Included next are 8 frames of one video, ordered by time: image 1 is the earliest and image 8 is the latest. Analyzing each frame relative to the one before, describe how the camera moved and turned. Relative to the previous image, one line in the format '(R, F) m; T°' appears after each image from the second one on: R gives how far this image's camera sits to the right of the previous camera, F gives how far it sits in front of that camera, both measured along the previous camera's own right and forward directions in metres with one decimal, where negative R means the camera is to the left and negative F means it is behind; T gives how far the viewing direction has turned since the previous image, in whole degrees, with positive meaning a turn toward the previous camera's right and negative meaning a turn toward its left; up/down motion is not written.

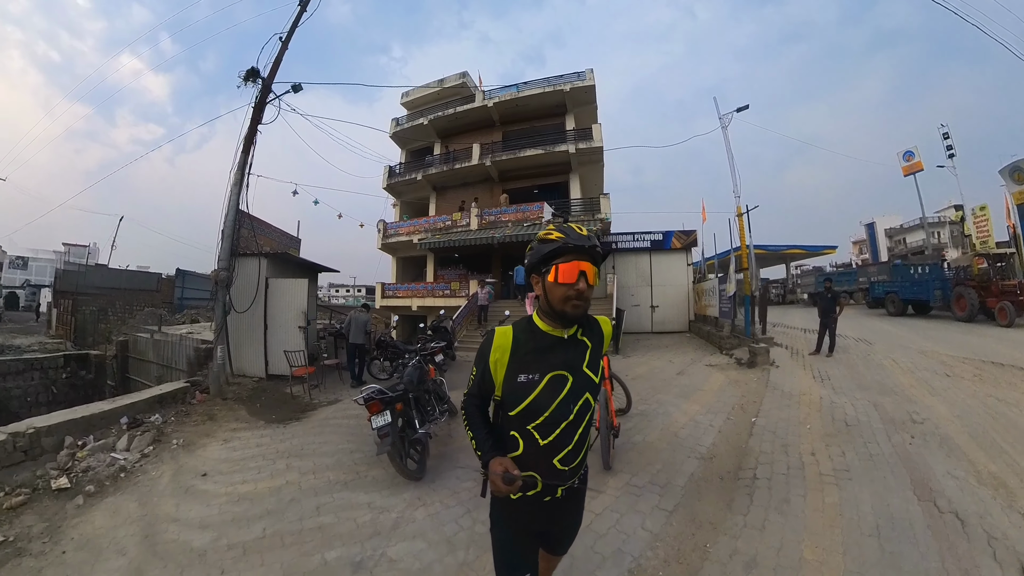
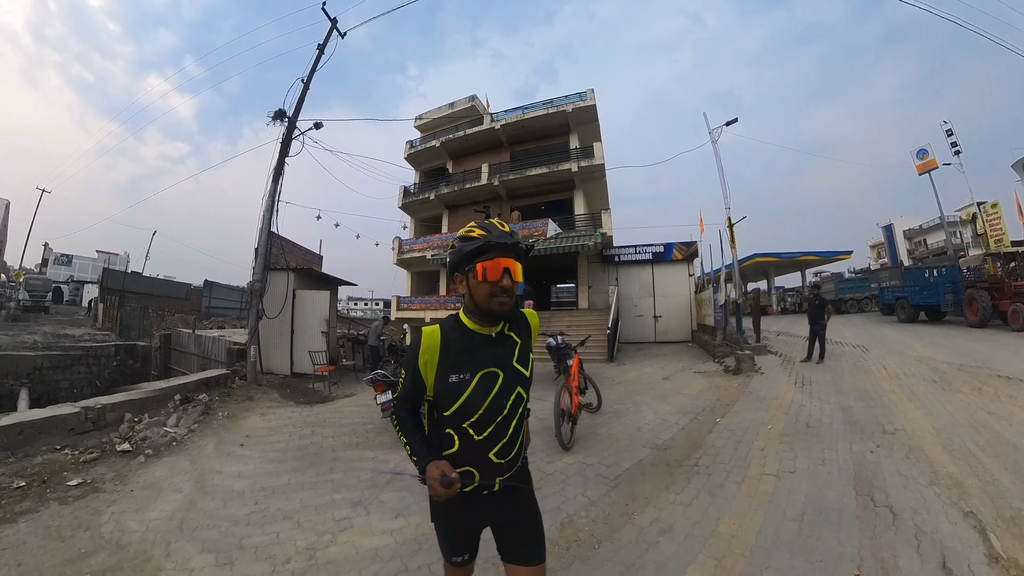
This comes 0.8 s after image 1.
(+0.4, -0.7) m; -2°
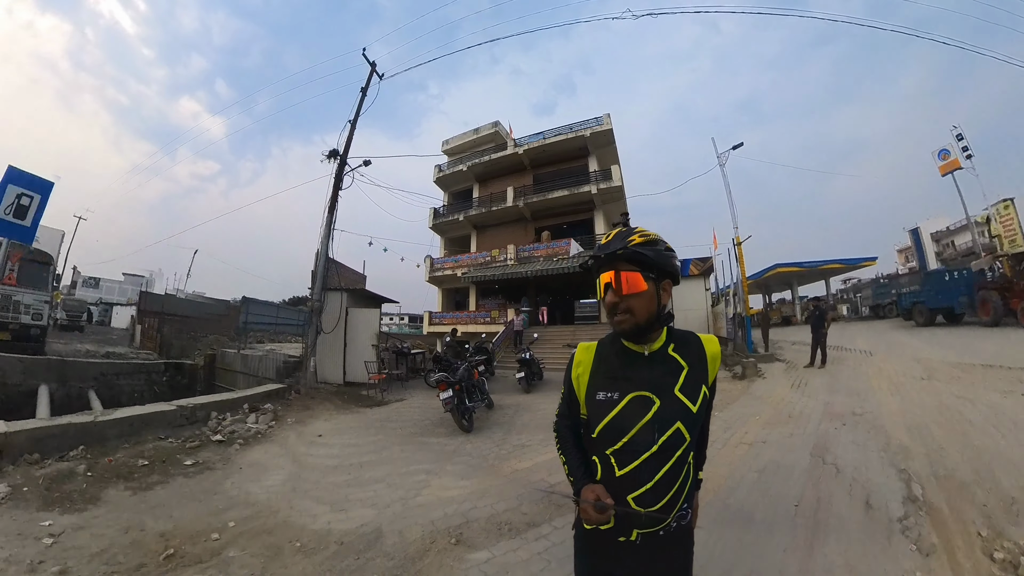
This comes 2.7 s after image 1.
(-0.1, -1.1) m; -2°
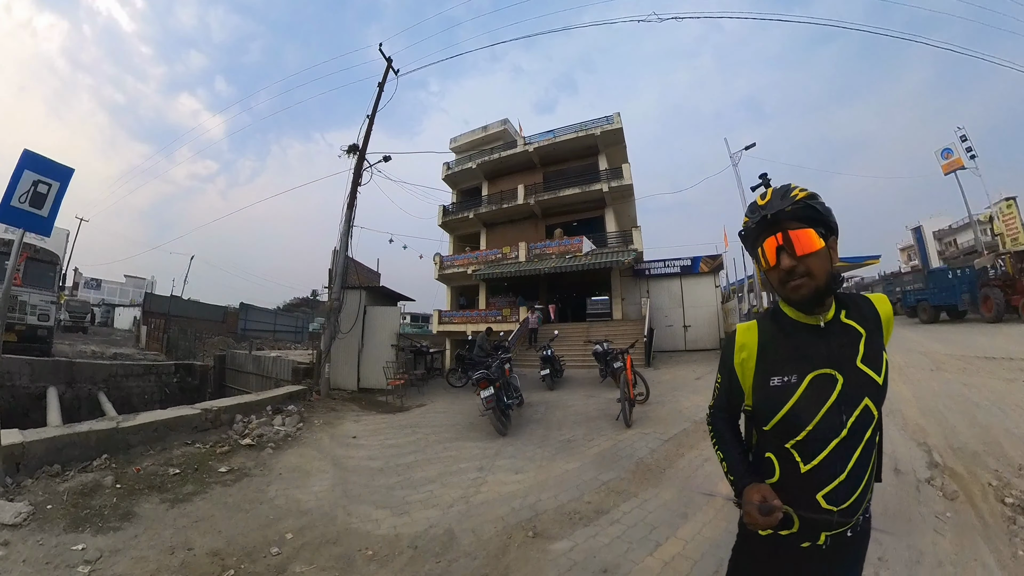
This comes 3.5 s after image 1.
(-0.5, 0.0) m; 0°
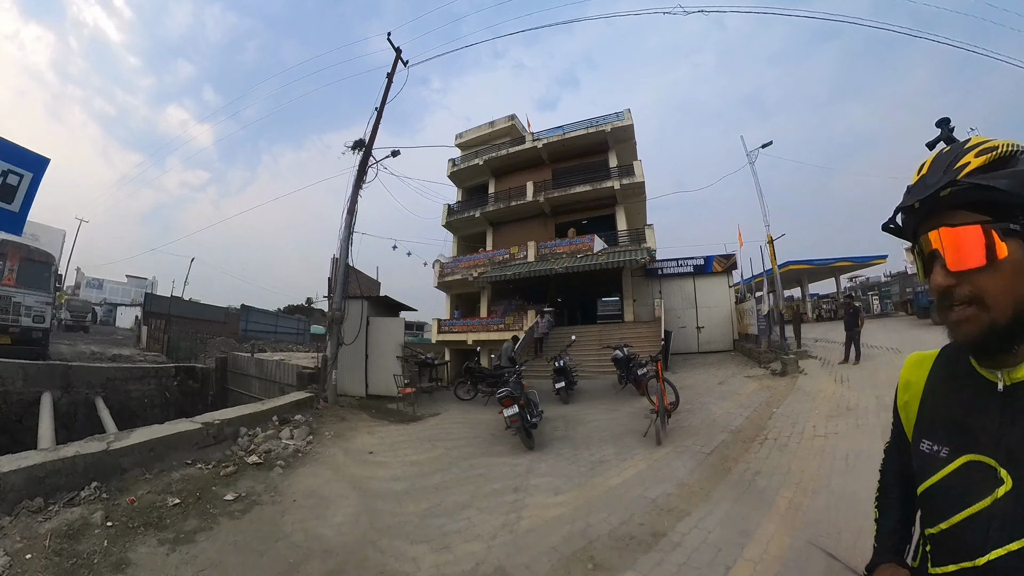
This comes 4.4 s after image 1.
(-0.3, +0.3) m; 0°
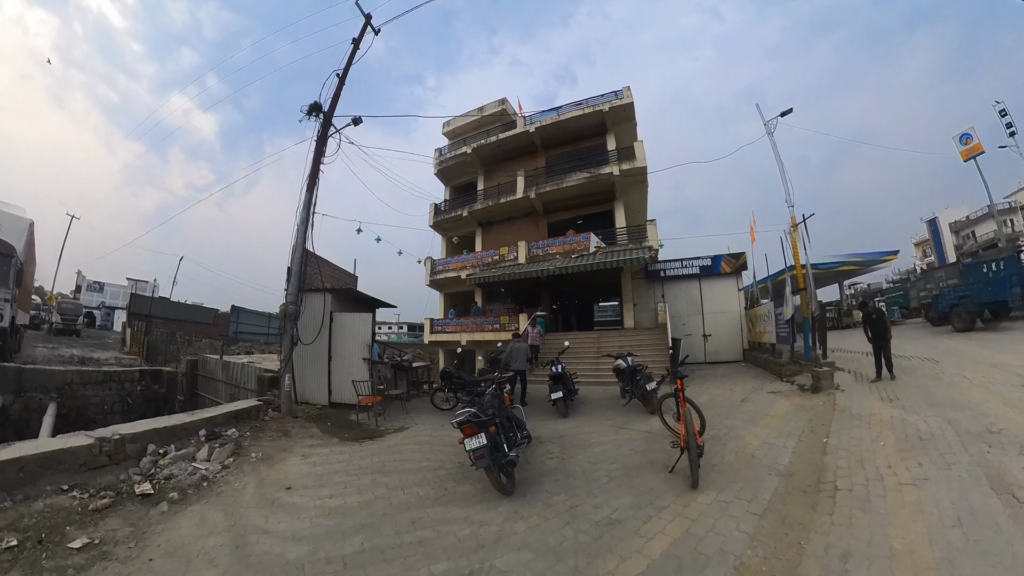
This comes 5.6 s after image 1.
(+0.3, +1.4) m; 0°
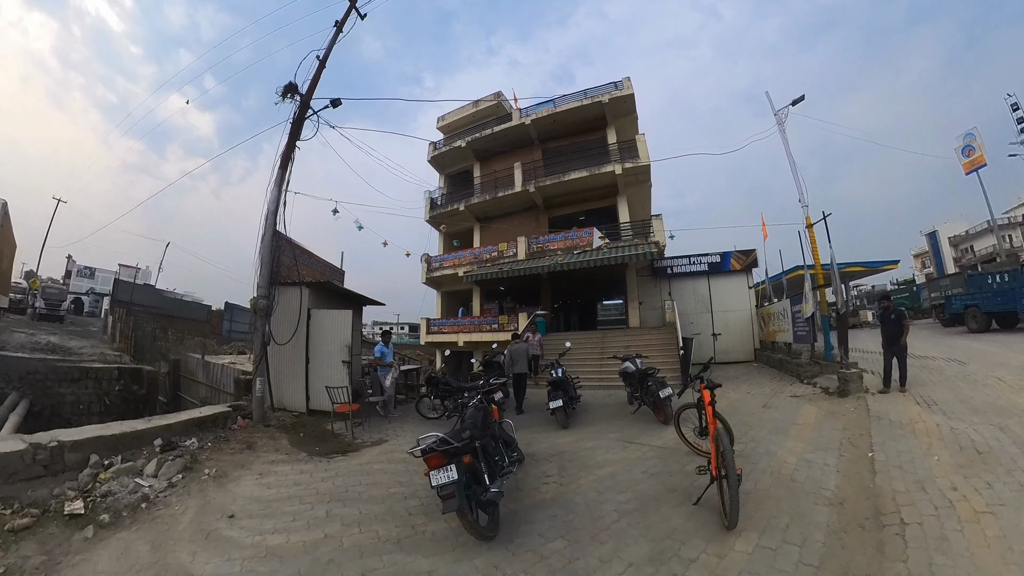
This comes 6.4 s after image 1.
(+0.1, +0.7) m; 0°
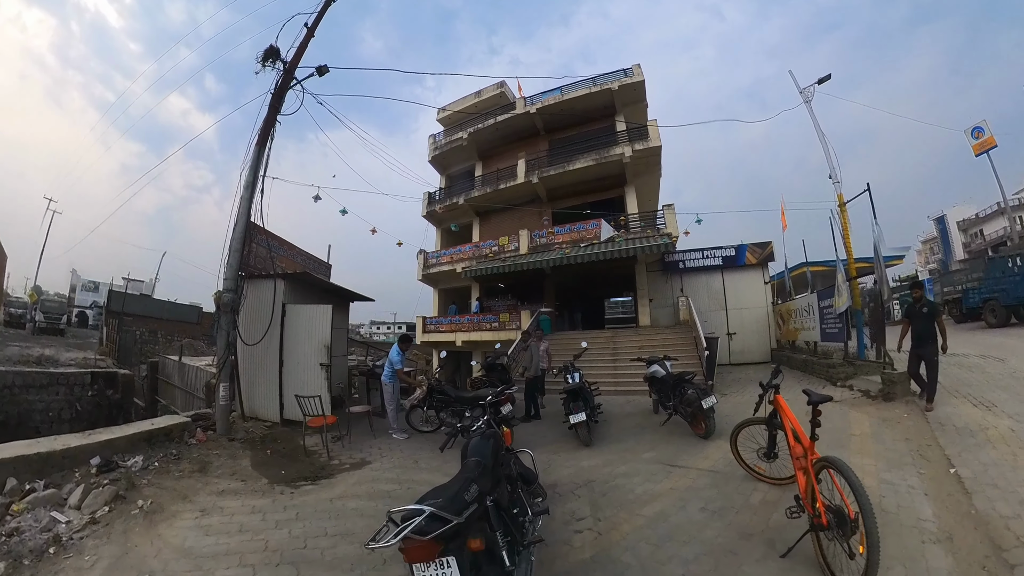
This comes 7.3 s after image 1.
(-0.2, +0.9) m; +1°
